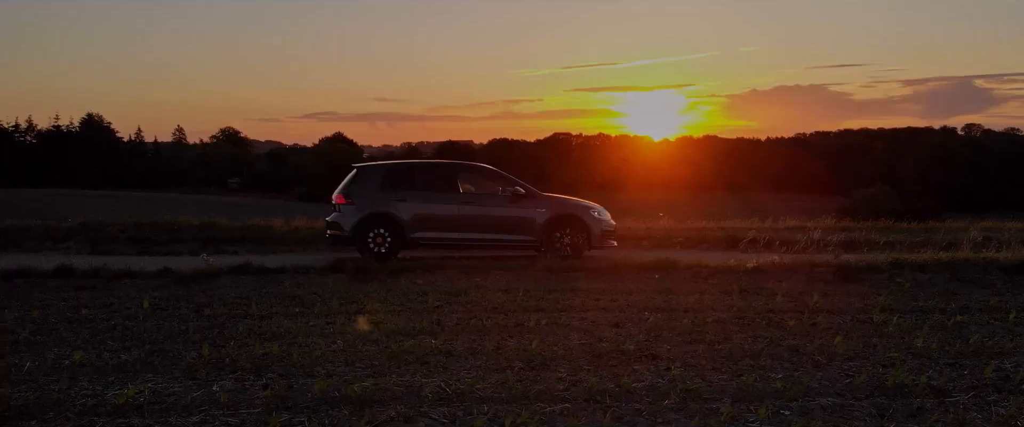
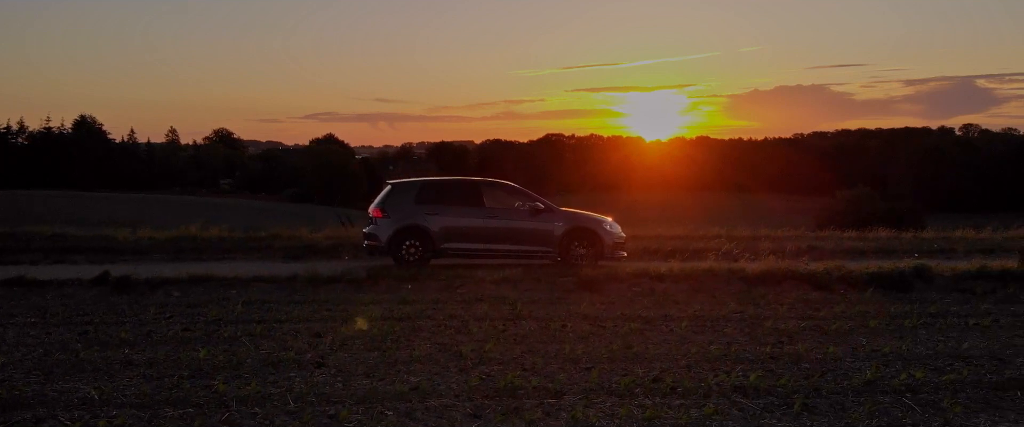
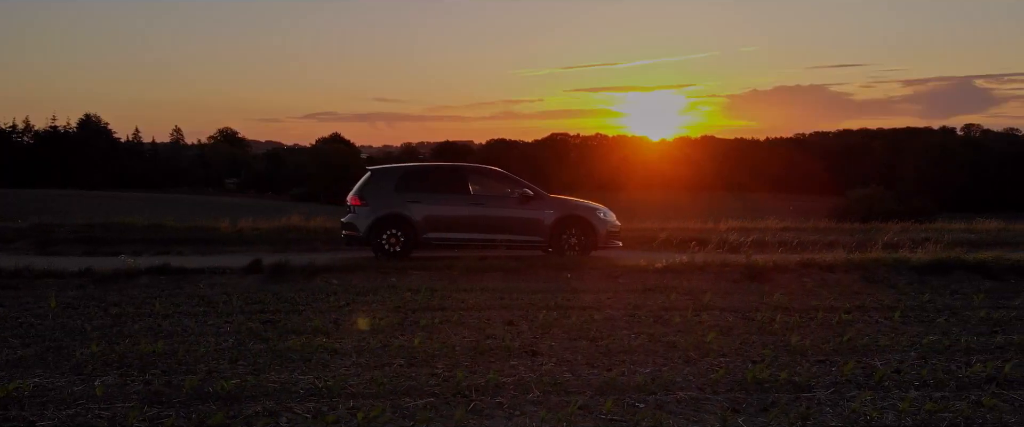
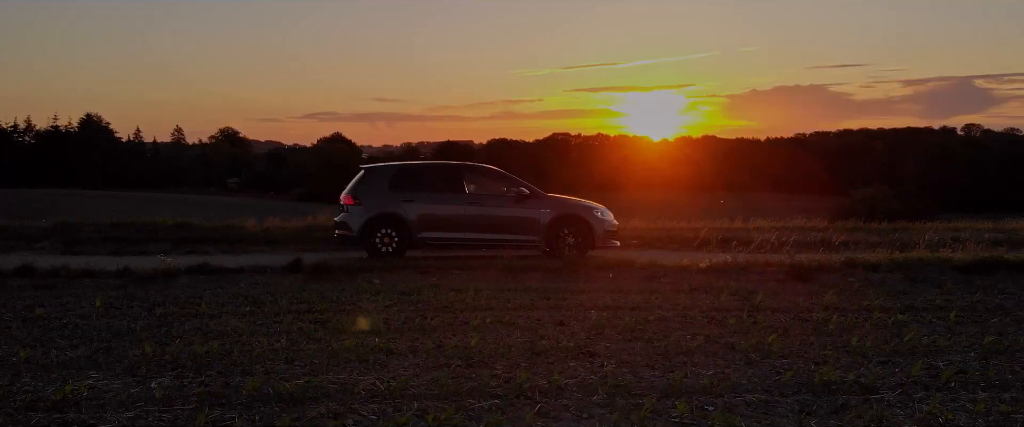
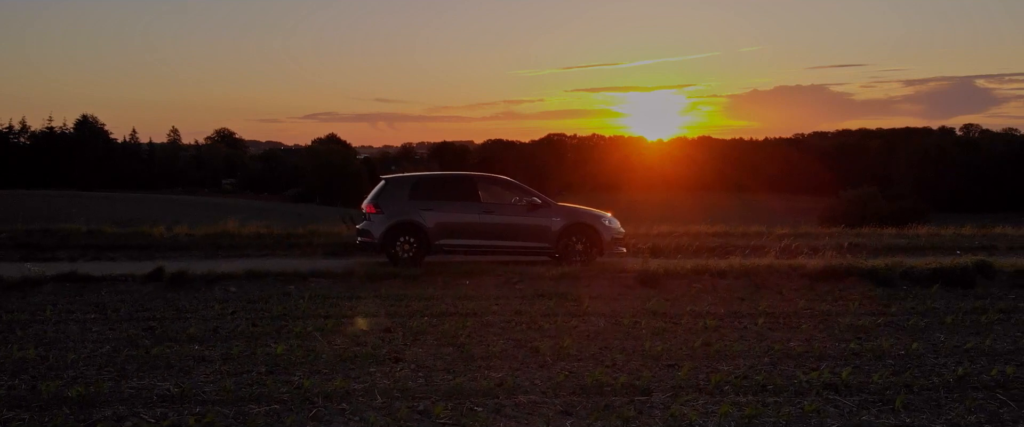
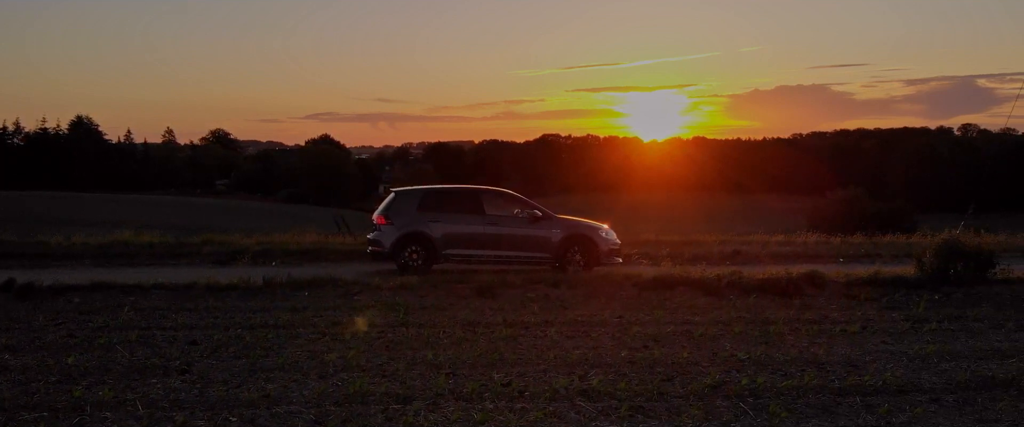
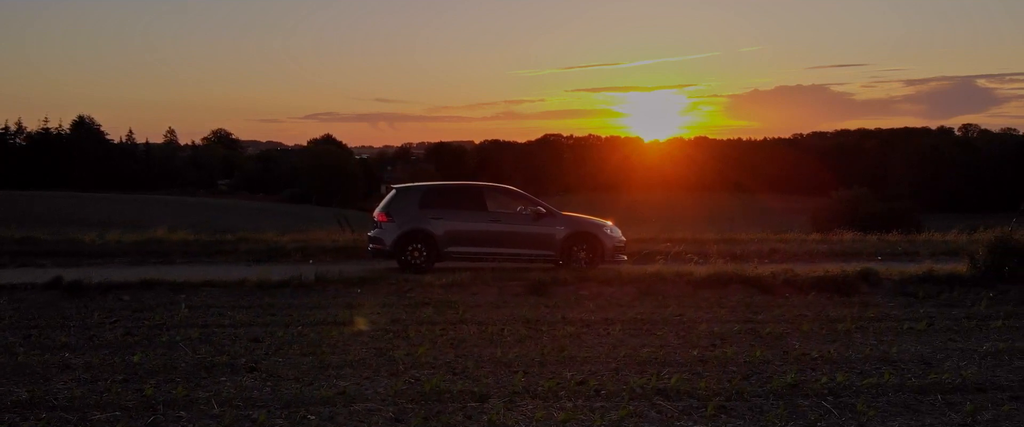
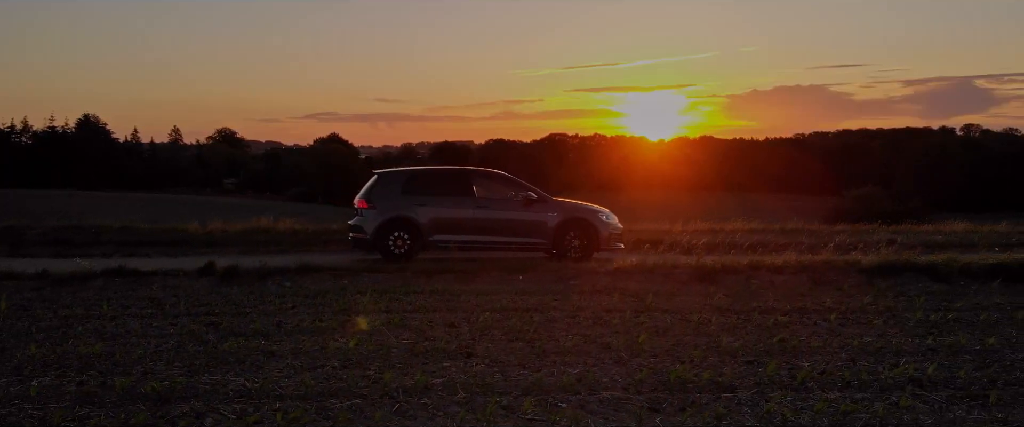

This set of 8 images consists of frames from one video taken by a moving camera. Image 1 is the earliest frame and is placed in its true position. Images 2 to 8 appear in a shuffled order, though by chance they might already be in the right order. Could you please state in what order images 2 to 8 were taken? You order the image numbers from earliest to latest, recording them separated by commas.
4, 3, 8, 5, 2, 7, 6
